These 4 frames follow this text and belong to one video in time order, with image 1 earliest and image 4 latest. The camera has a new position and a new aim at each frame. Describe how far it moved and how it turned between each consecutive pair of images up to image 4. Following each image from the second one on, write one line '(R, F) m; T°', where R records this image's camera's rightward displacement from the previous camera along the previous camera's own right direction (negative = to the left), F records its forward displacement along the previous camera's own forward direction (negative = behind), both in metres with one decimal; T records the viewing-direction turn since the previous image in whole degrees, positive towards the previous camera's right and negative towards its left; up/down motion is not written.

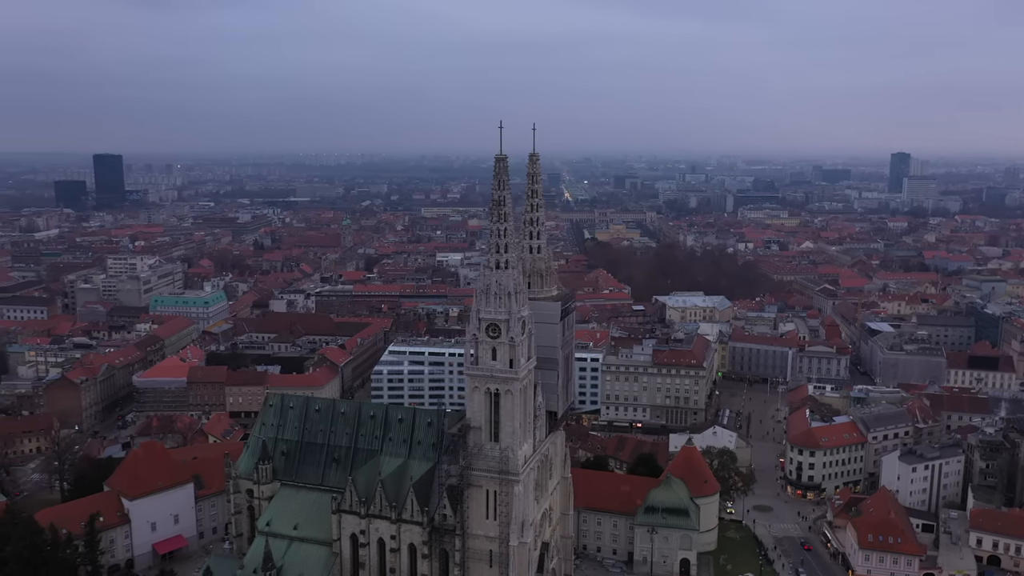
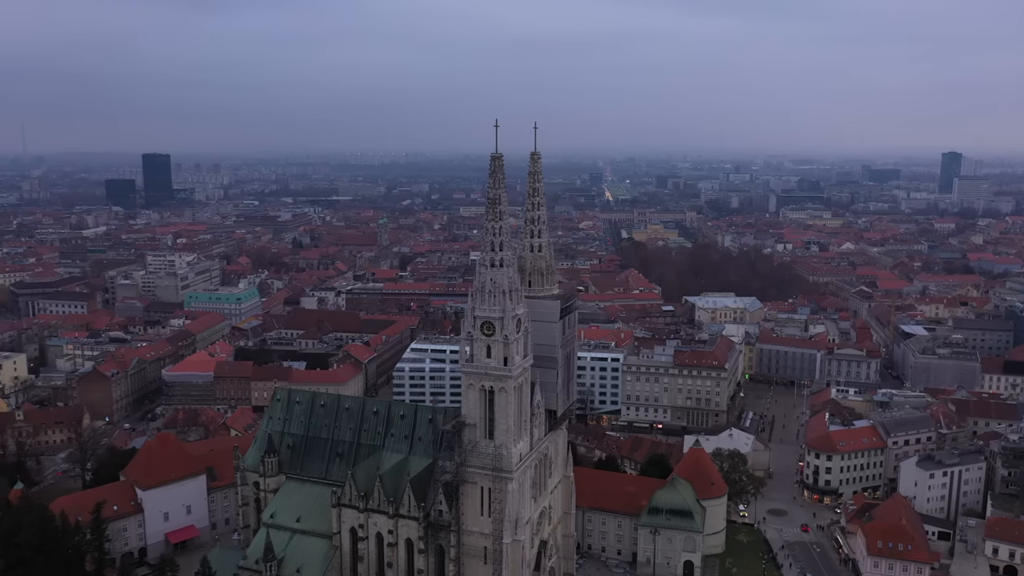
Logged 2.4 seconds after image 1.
(+1.7, 0.0) m; -3°
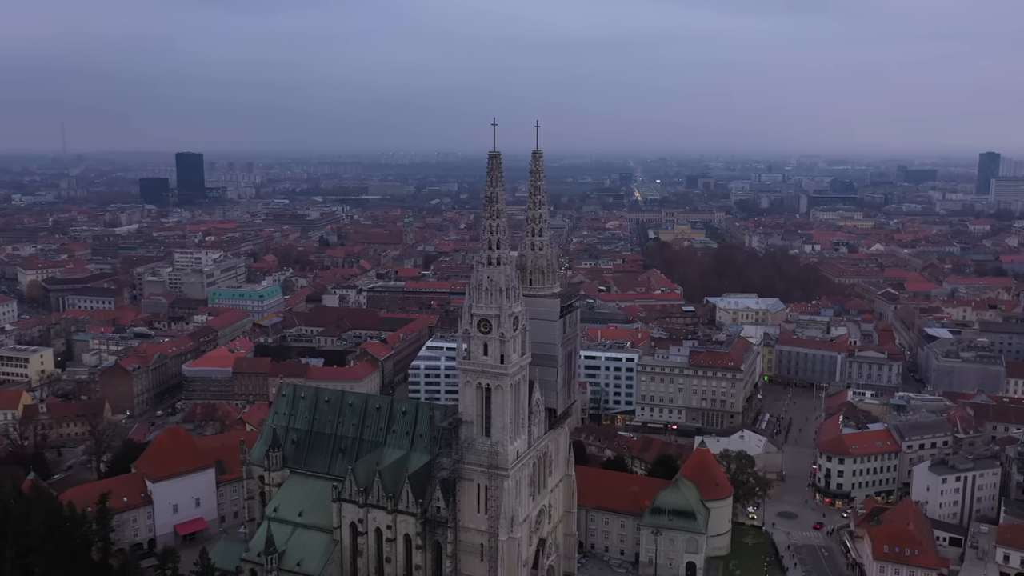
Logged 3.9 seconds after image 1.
(+1.1, 0.0) m; -2°
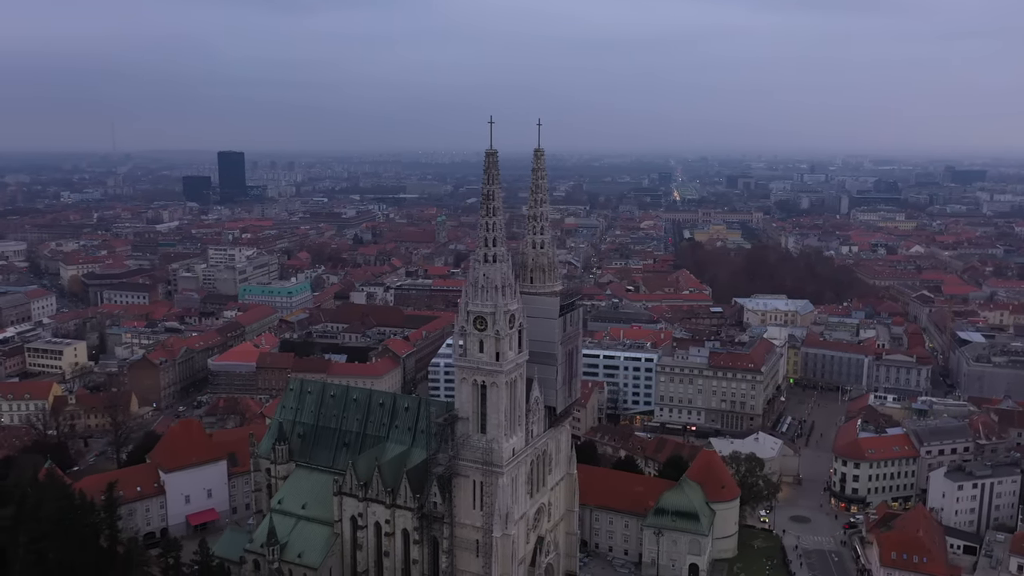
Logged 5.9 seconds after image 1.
(+1.5, 0.0) m; -3°
